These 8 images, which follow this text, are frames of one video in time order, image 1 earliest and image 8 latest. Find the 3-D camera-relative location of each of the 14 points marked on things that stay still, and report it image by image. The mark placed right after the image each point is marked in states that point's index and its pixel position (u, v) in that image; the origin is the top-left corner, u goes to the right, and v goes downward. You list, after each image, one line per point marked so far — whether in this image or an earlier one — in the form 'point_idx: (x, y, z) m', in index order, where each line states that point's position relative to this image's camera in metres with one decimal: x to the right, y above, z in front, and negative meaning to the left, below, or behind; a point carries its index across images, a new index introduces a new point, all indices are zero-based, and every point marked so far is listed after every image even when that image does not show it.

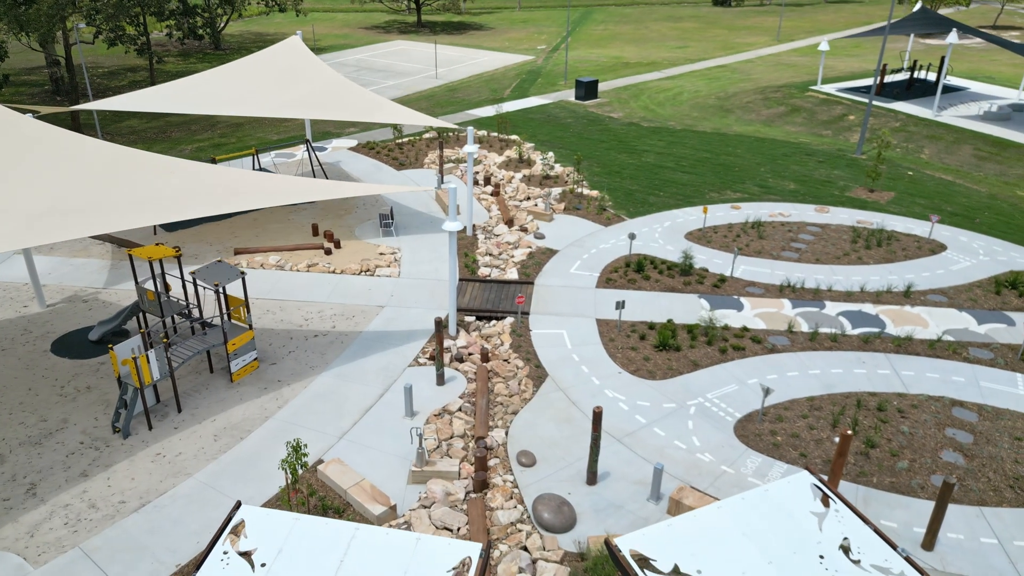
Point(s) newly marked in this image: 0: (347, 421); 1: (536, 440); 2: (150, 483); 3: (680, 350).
0: (-3.0, -2.4, +13.5) m
1: (+0.4, -2.7, +13.0) m
2: (-5.8, -3.1, +11.9) m
3: (+3.5, -1.3, +15.6) m
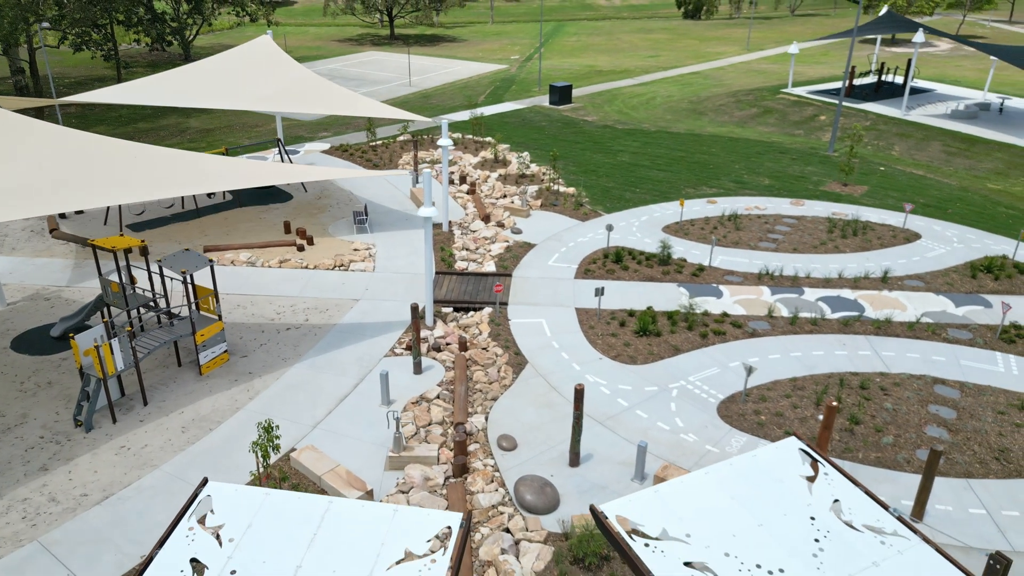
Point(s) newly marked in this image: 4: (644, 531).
0: (-3.3, -2.1, +13.0) m
1: (+0.1, -2.3, +12.7) m
2: (-6.1, -2.9, +11.4) m
3: (+3.1, -1.0, +15.4) m
4: (+1.4, -2.5, +7.7) m
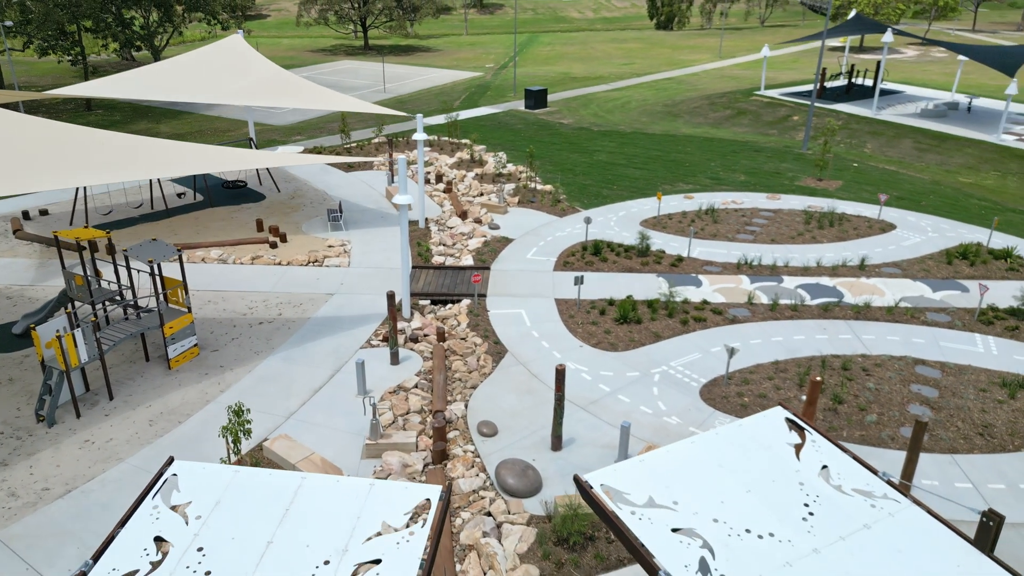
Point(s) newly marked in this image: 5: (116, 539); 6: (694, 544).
0: (-3.7, -1.9, +12.7) m
1: (-0.2, -2.1, +12.4) m
2: (-6.4, -2.6, +10.9) m
3: (+2.7, -0.7, +15.3) m
4: (+1.2, -2.1, +7.5) m
5: (-3.7, -2.3, +6.9) m
6: (+1.7, -2.4, +7.0) m
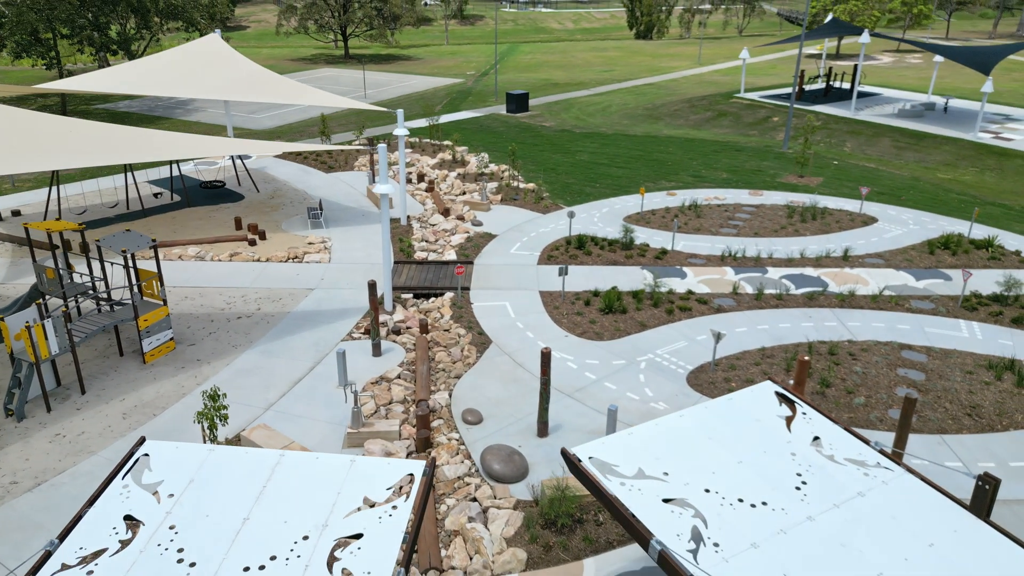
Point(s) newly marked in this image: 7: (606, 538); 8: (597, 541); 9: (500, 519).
0: (-3.9, -1.7, +12.4) m
1: (-0.5, -1.8, +12.2) m
2: (-6.6, -2.5, +10.5) m
3: (+2.3, -0.5, +15.1) m
4: (+1.0, -1.8, +7.3) m
5: (-3.8, -2.0, +6.6) m
6: (+1.6, -2.1, +6.8) m
7: (+1.2, -3.1, +9.2) m
8: (+1.0, -3.1, +9.2) m
9: (-0.1, -2.9, +9.3) m
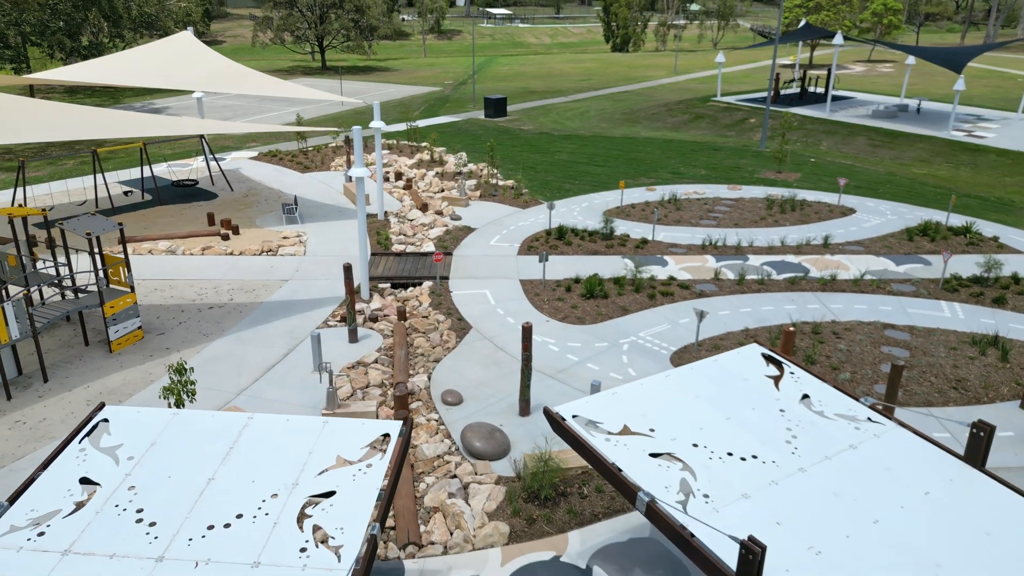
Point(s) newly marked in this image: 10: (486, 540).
0: (-4.2, -1.5, +11.9) m
1: (-0.8, -1.5, +11.8) m
2: (-6.8, -2.2, +10.0) m
3: (+1.9, -0.2, +14.9) m
4: (+0.9, -1.3, +7.0) m
5: (-3.9, -1.6, +6.2) m
6: (+1.4, -1.6, +6.5) m
7: (+0.9, -2.6, +8.9) m
8: (+0.8, -2.7, +8.8) m
9: (-0.4, -2.5, +9.0) m
10: (-0.3, -2.8, +8.4) m
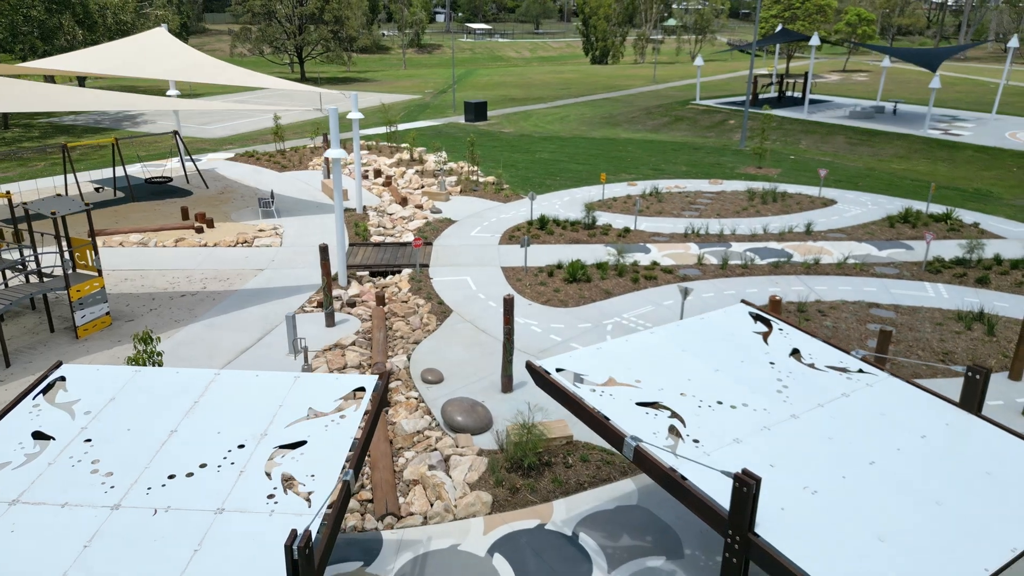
0: (-4.5, -1.1, +11.5) m
1: (-1.1, -1.1, +11.5) m
2: (-7.1, -1.8, +9.6) m
3: (+1.6, +0.1, +14.7) m
4: (+0.7, -0.8, +6.7) m
5: (-4.1, -1.2, +5.8) m
6: (+1.3, -1.1, +6.2) m
7: (+0.7, -2.2, +8.6) m
8: (+0.6, -2.2, +8.5) m
9: (-0.6, -2.1, +8.7) m
10: (-0.5, -2.4, +8.0) m
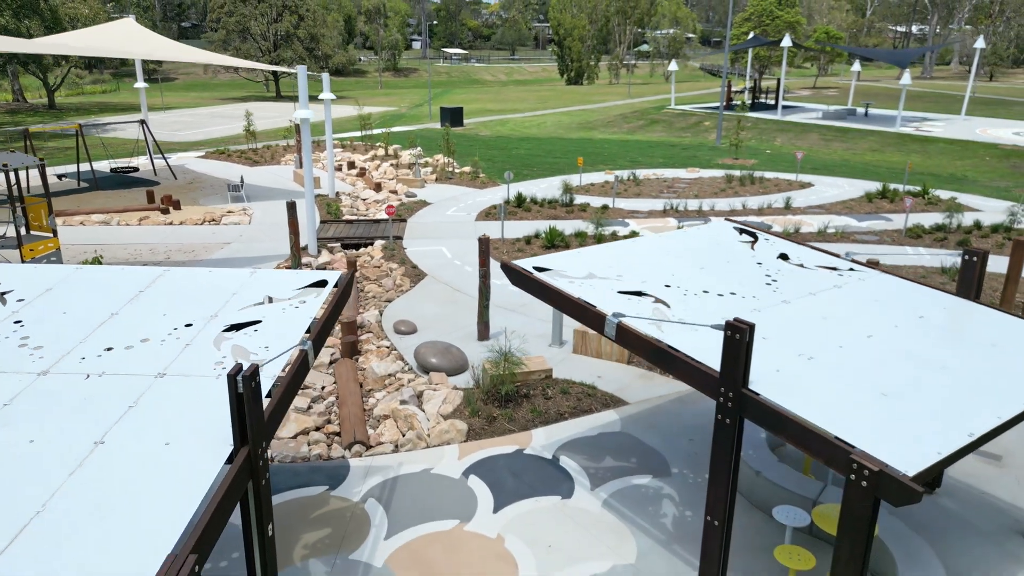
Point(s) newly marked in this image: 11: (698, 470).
0: (-4.9, -0.5, +11.0) m
1: (-1.4, -0.4, +11.1) m
2: (-7.3, -1.1, +8.9) m
3: (+1.1, +0.7, +14.3) m
4: (+0.5, +0.1, +6.3) m
5: (-4.3, -0.2, +5.2) m
6: (+1.0, -0.1, +5.9) m
7: (+0.5, -1.3, +8.1) m
8: (+0.4, -1.4, +8.1) m
9: (-0.8, -1.2, +8.2) m
10: (-0.7, -1.5, +7.5) m
11: (+1.8, -1.7, +7.1) m
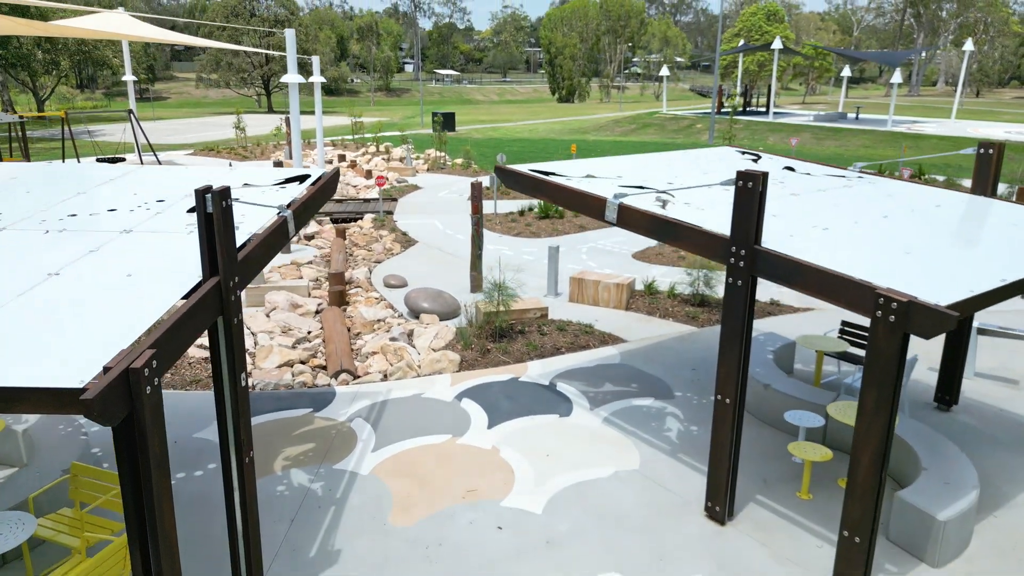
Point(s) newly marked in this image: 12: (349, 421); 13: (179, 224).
0: (-5.0, +0.2, +10.6) m
1: (-1.5, +0.2, +10.7) m
2: (-7.4, -0.4, +8.5) m
3: (+1.0, +1.3, +14.0) m
4: (+0.4, +0.9, +6.0) m
5: (-4.3, +0.6, +4.9) m
6: (+1.0, +0.7, +5.6) m
7: (+0.4, -0.6, +7.8) m
8: (+0.3, -0.6, +7.7) m
9: (-0.9, -0.5, +7.8) m
10: (-0.8, -0.8, +7.2) m
11: (+1.7, -0.9, +6.7) m
12: (-1.4, -1.1, +6.2) m
13: (-1.9, +0.4, +4.3) m
